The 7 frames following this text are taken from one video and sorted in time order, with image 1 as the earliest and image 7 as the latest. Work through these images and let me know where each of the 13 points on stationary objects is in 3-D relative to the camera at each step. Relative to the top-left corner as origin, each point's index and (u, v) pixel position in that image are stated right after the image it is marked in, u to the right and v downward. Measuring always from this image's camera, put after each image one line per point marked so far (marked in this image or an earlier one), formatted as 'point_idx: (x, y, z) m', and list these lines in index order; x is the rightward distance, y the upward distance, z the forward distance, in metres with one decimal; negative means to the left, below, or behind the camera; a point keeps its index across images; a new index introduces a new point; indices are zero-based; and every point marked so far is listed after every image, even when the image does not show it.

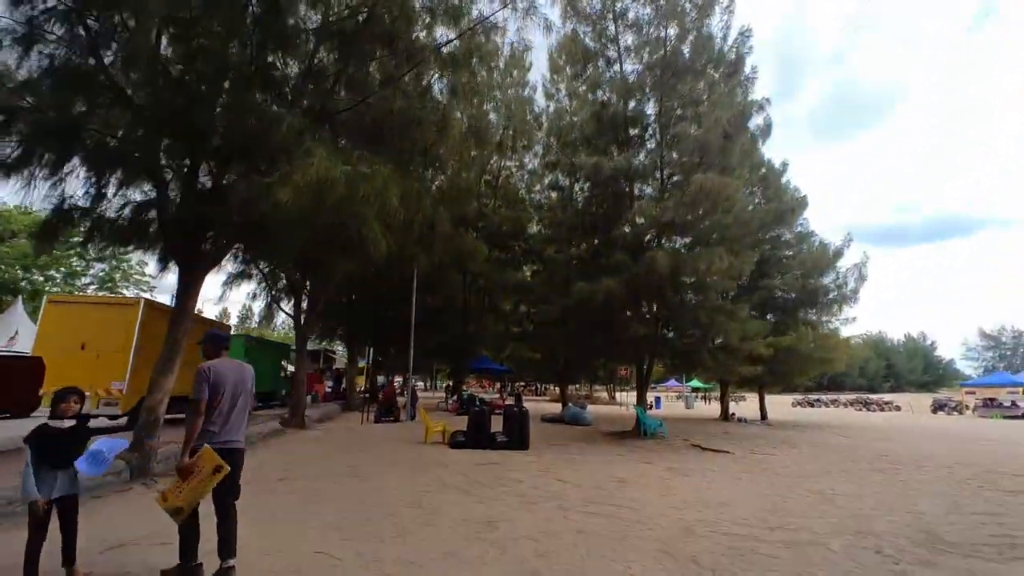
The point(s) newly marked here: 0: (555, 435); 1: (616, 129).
0: (+1.6, -5.3, +16.7) m
1: (+4.3, +6.4, +18.7) m
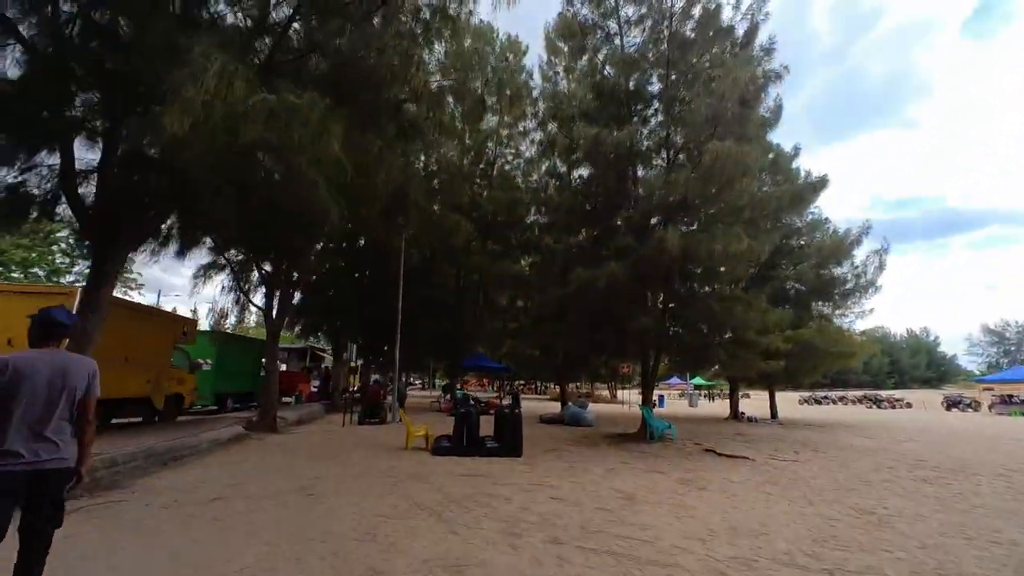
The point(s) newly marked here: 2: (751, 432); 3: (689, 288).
0: (+1.4, -5.0, +15.1) m
1: (+4.0, +6.8, +17.1) m
2: (+9.5, -5.8, +18.4) m
3: (+5.4, +0.2, +14.5) m
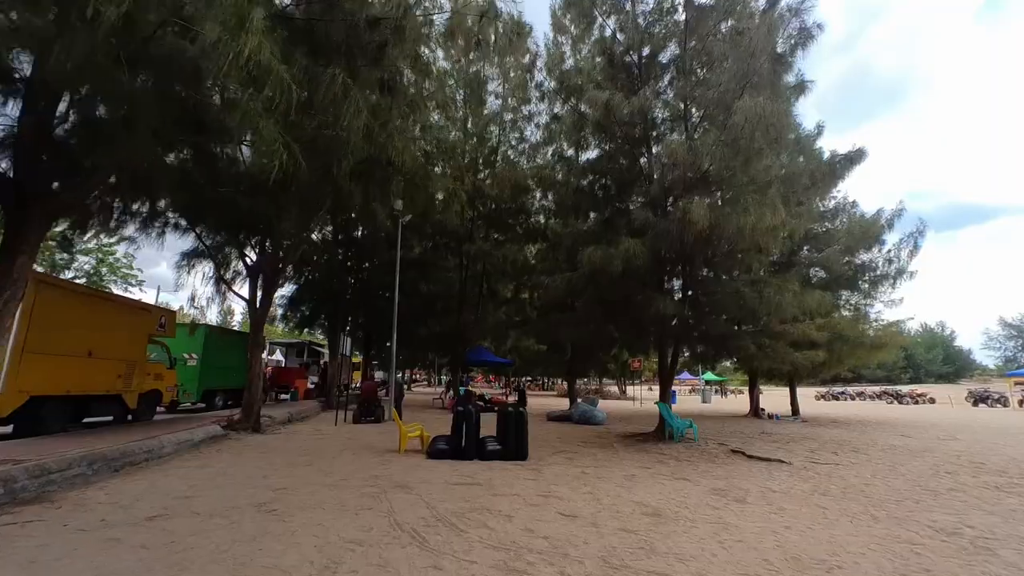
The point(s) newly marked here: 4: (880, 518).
0: (+1.5, -4.5, +13.8) m
1: (+4.1, +7.3, +15.6) m
2: (+9.7, -5.2, +17.0) m
3: (+5.6, +0.7, +13.0) m
4: (+5.2, -3.3, +6.5) m
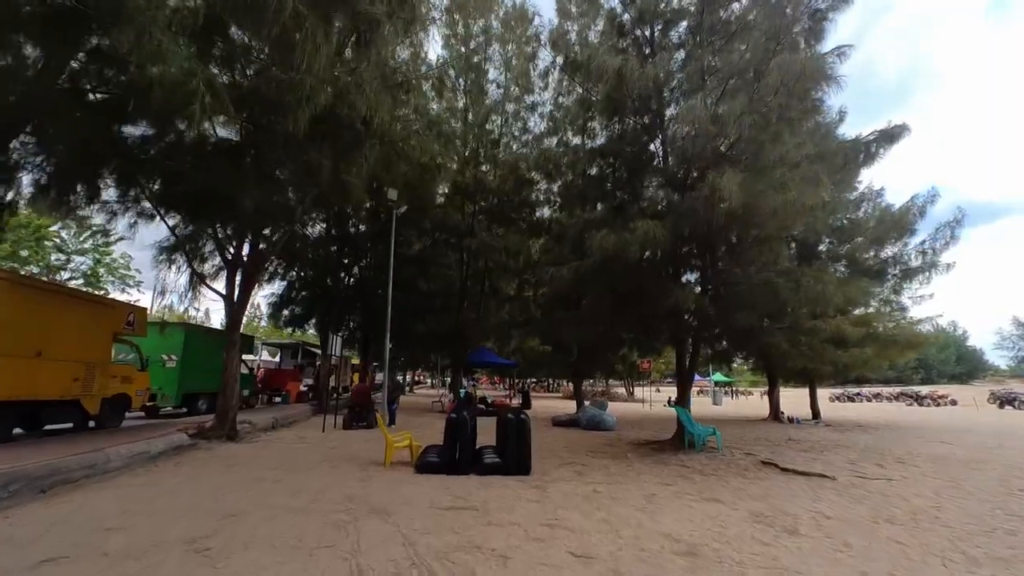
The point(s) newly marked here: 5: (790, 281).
0: (+1.5, -4.3, +12.4) m
1: (+4.1, +7.5, +14.3) m
2: (+9.8, -5.0, +15.5) m
3: (+5.6, +0.9, +11.6) m
4: (+5.2, -3.0, +5.2) m
5: (+6.7, +0.2, +11.1) m
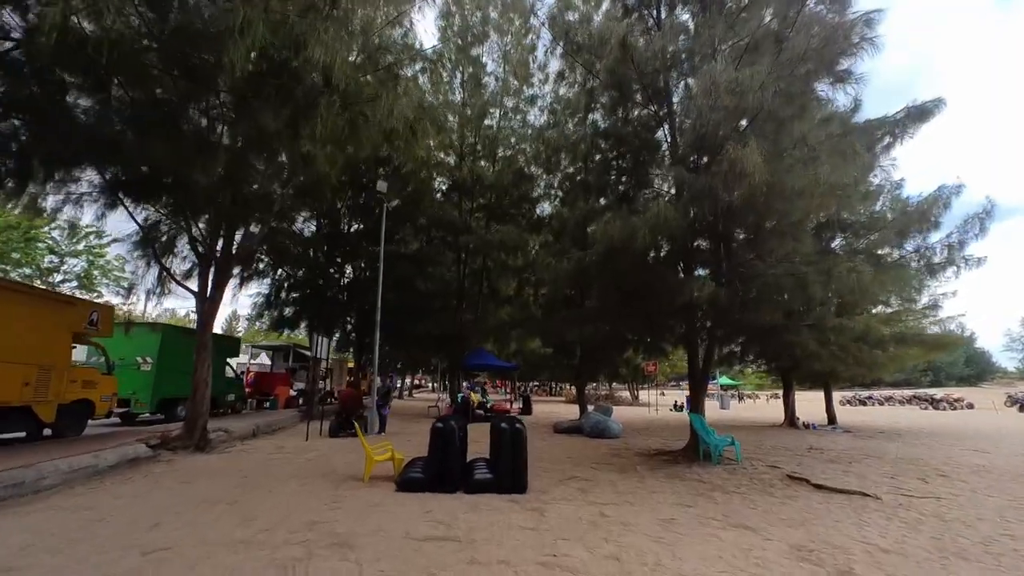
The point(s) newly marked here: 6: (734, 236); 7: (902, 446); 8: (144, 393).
0: (+1.5, -4.2, +11.3) m
1: (+4.0, +7.6, +13.2) m
2: (+9.7, -4.9, +14.3) m
3: (+5.5, +1.1, +10.5) m
4: (+5.1, -2.8, +4.0) m
5: (+6.6, +0.3, +10.0) m
6: (+5.1, +1.1, +10.6) m
7: (+12.8, -5.2, +15.1) m
8: (-12.2, -3.5, +15.3) m
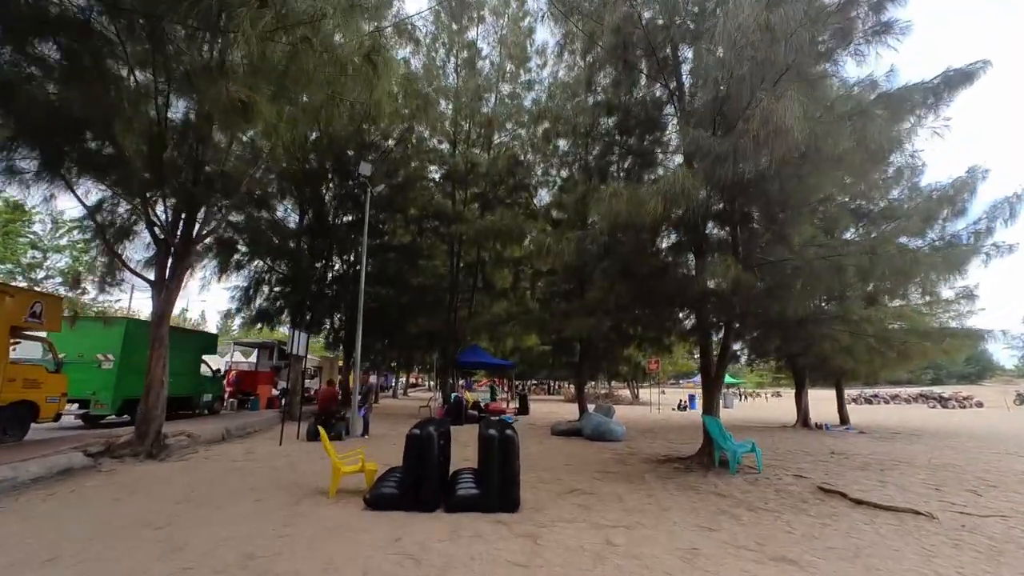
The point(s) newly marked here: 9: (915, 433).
0: (+1.3, -3.9, +10.1) m
1: (+3.8, +7.9, +12.0) m
2: (+9.6, -4.6, +13.1) m
3: (+5.3, +1.4, +9.3) m
4: (+4.9, -2.6, +2.8) m
5: (+6.4, +0.6, +8.8) m
6: (+5.0, +1.4, +9.4) m
7: (+12.6, -4.9, +14.0) m
8: (-12.4, -3.2, +14.0) m
9: (+16.4, -5.9, +18.9) m
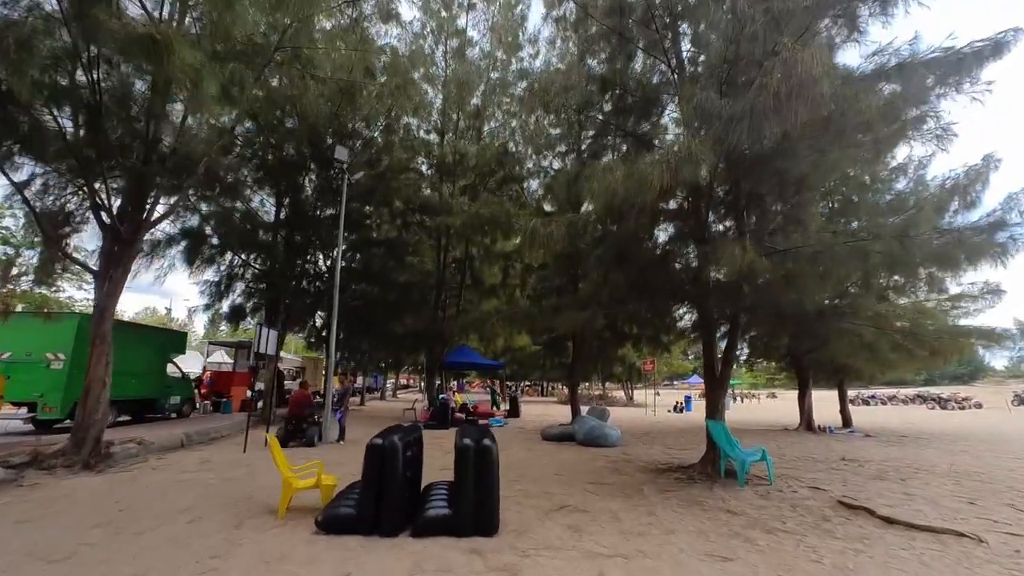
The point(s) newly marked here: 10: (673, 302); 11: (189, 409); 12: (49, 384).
0: (+1.0, -3.7, +9.1) m
1: (+3.5, +8.1, +11.0) m
2: (+9.2, -4.4, +12.2) m
3: (+5.0, +1.5, +8.3) m
4: (+4.7, -2.4, +1.8) m
5: (+6.1, +0.8, +7.8) m
6: (+4.6, +1.6, +8.4) m
7: (+12.2, -4.7, +13.1) m
8: (-12.7, -3.0, +12.8) m
9: (+15.9, -5.8, +18.0) m
10: (+3.3, -0.4, +9.5) m
11: (-12.6, -4.7, +17.9) m
12: (-12.8, -2.7, +12.9) m
